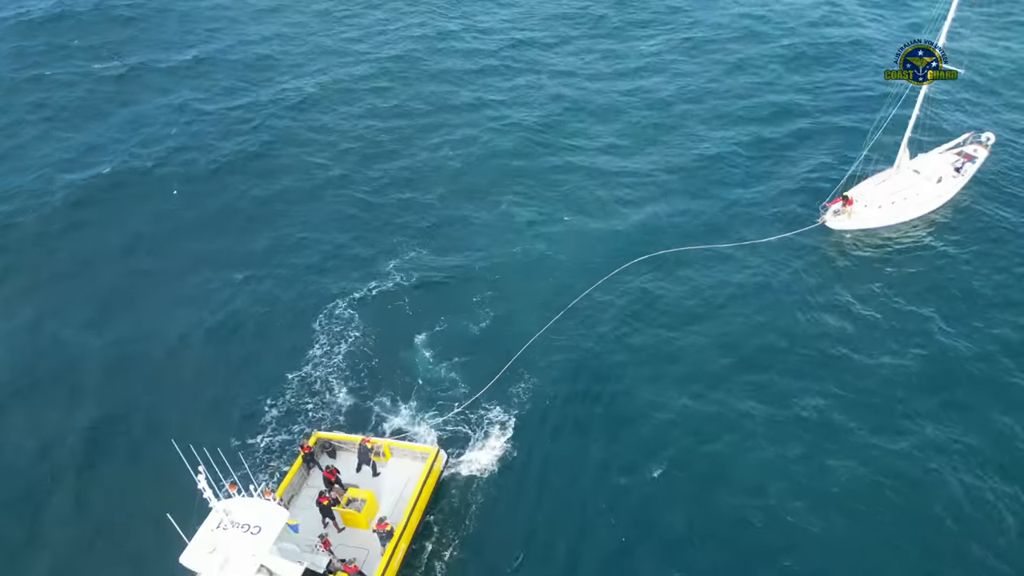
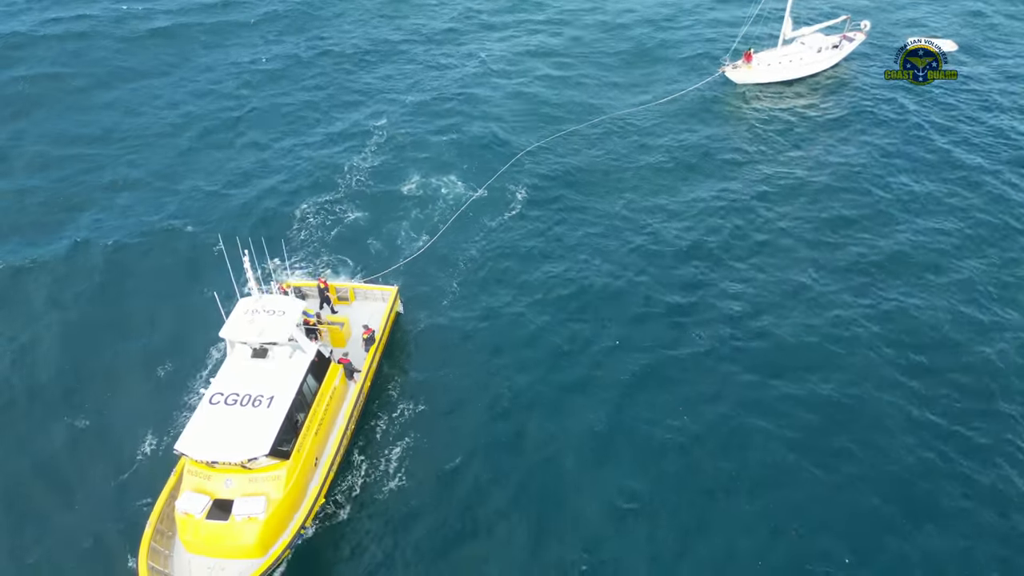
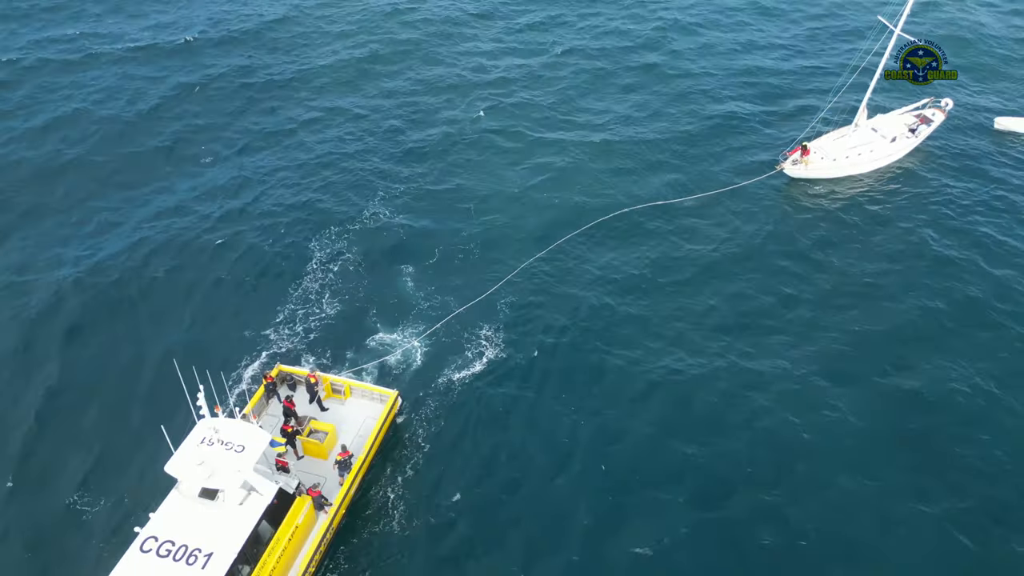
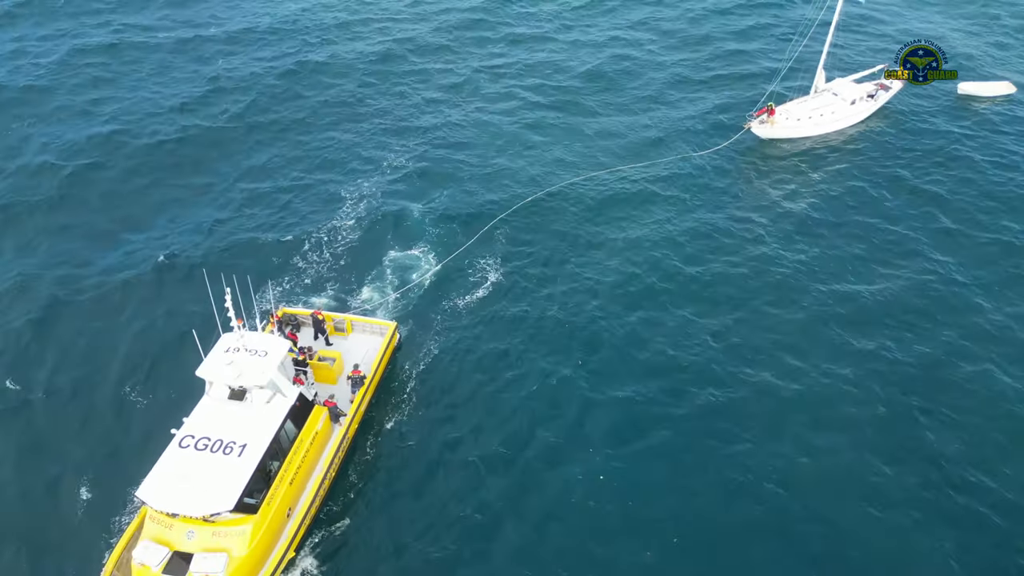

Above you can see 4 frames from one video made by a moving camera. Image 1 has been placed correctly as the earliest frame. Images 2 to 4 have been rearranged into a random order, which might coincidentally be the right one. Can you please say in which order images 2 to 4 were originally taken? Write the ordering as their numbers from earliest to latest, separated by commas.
3, 4, 2
